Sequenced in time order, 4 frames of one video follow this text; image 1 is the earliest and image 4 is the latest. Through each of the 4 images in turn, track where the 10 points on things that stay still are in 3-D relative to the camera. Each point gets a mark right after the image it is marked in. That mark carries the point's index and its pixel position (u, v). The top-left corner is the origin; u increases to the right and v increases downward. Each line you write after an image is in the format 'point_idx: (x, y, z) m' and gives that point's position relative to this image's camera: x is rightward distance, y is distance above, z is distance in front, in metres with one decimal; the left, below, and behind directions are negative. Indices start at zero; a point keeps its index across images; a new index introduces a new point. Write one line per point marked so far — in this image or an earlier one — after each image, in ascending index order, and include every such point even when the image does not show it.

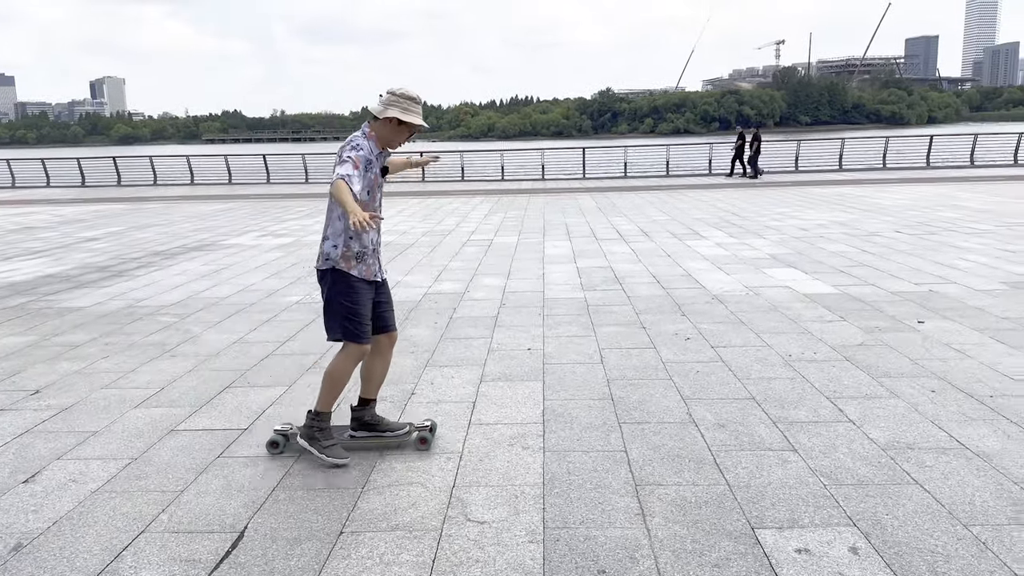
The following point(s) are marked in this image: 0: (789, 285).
0: (+2.4, 0.0, +7.0) m
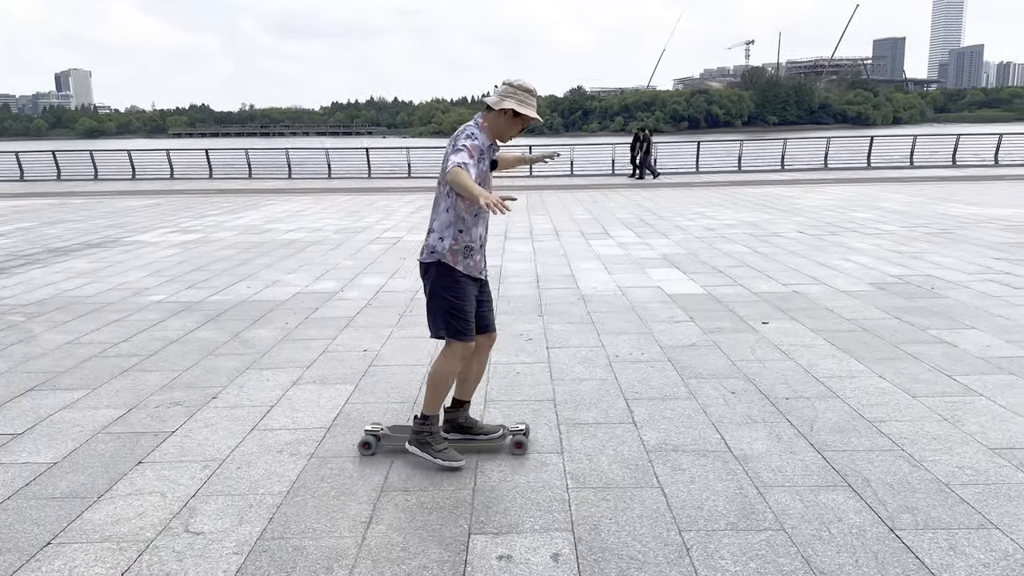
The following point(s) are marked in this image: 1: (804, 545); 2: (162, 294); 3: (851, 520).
0: (+1.3, 0.0, +7.0) m
1: (+0.9, -0.8, +2.6) m
2: (-3.0, 0.0, +7.0) m
3: (+1.1, -0.8, +2.7) m
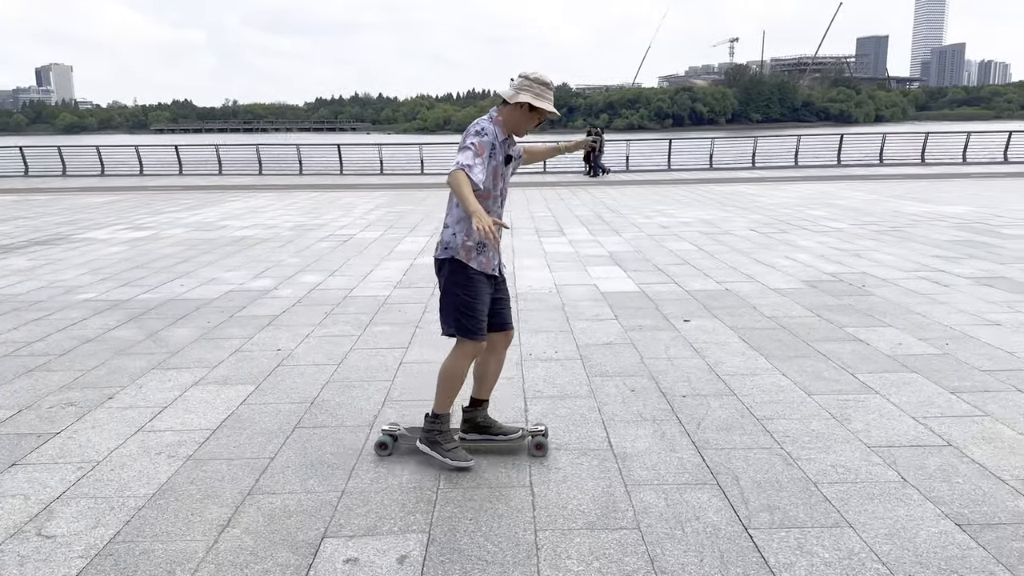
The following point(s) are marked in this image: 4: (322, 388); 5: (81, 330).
0: (+0.7, 0.0, +7.0) m
1: (+0.4, -0.8, +2.6) m
2: (-3.5, 0.0, +6.9) m
3: (+0.6, -0.8, +2.7) m
4: (-1.0, -0.5, +4.2) m
5: (-2.9, -0.3, +5.6) m
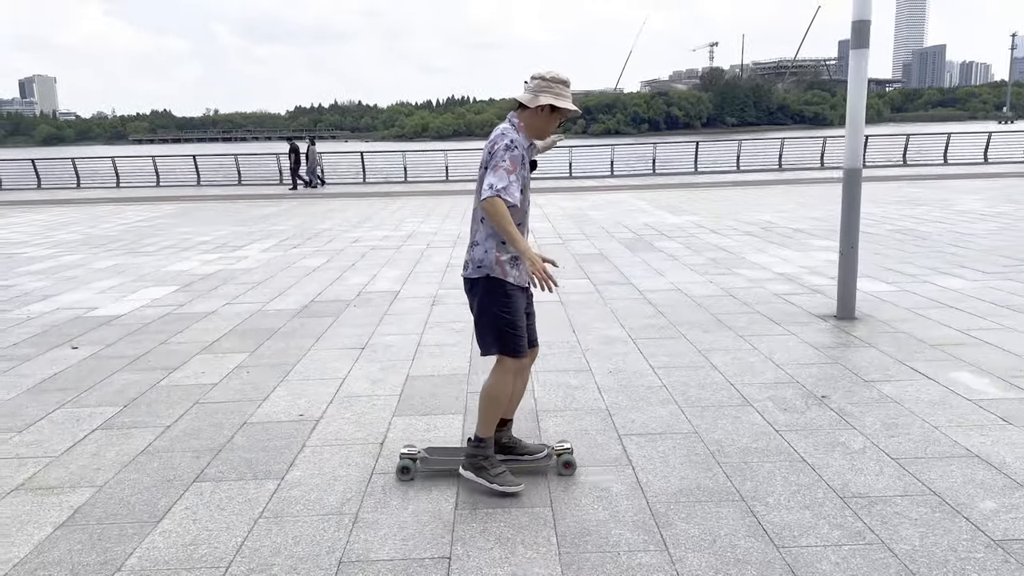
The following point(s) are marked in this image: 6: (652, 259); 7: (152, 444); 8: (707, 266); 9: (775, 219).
0: (-3.4, -0.2, +6.8) m
1: (-3.6, -1.0, +2.4) m
2: (-7.6, -0.3, +6.6) m
3: (-3.4, -0.9, +2.6) m
4: (-5.0, -0.7, +4.0) m
5: (-7.0, -0.5, +5.3) m
6: (+1.5, +0.3, +8.6) m
7: (-1.6, -0.7, +3.6) m
8: (+1.9, +0.2, +8.0) m
9: (+3.9, +1.0, +12.1) m
